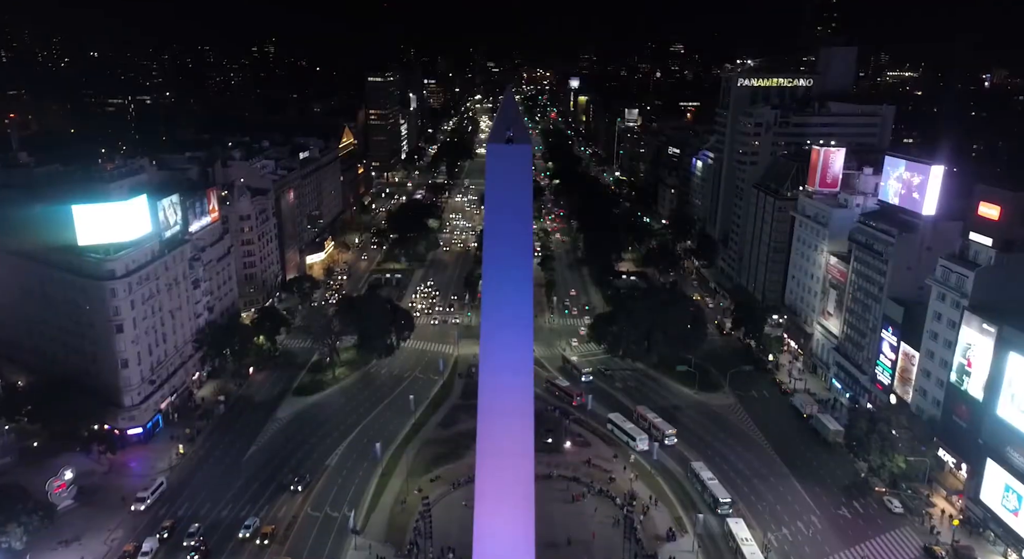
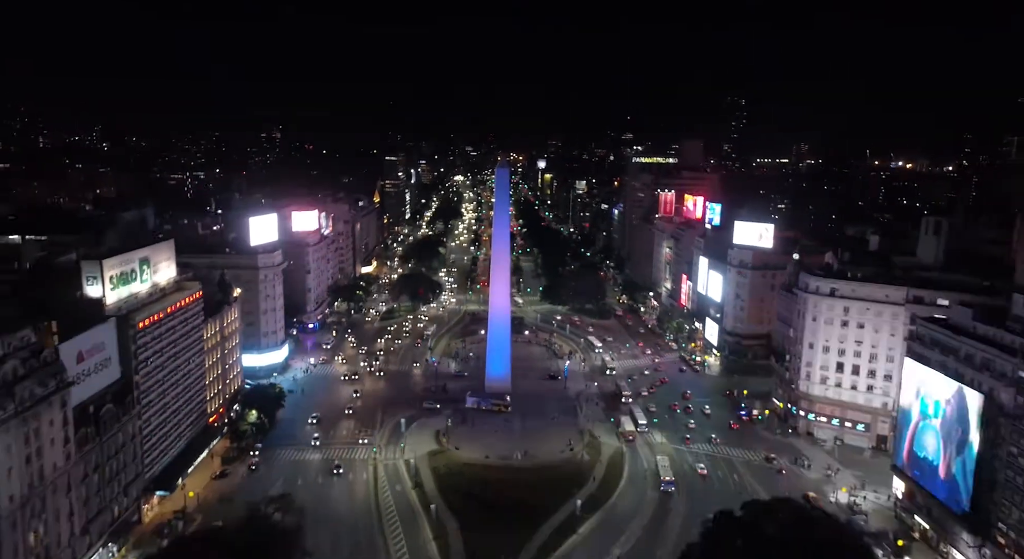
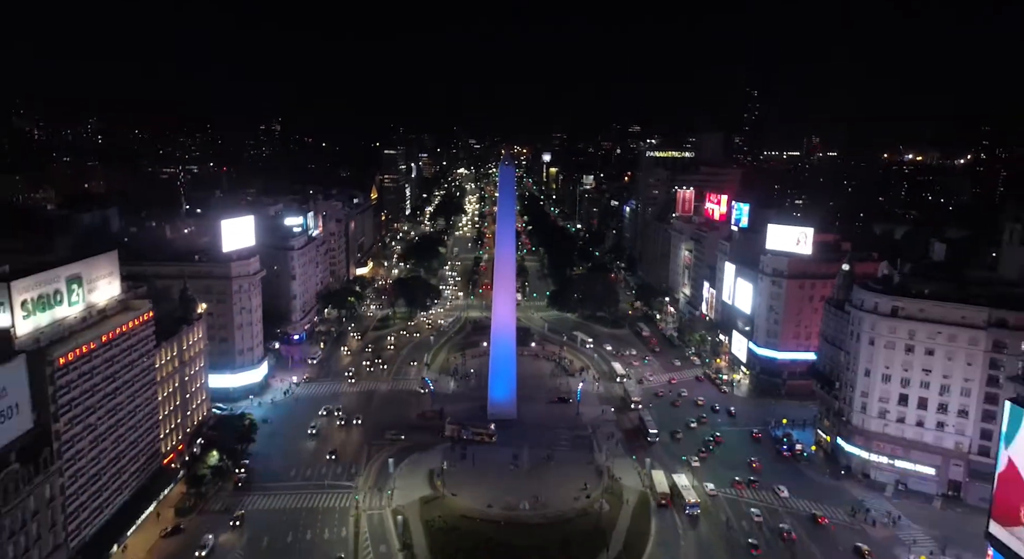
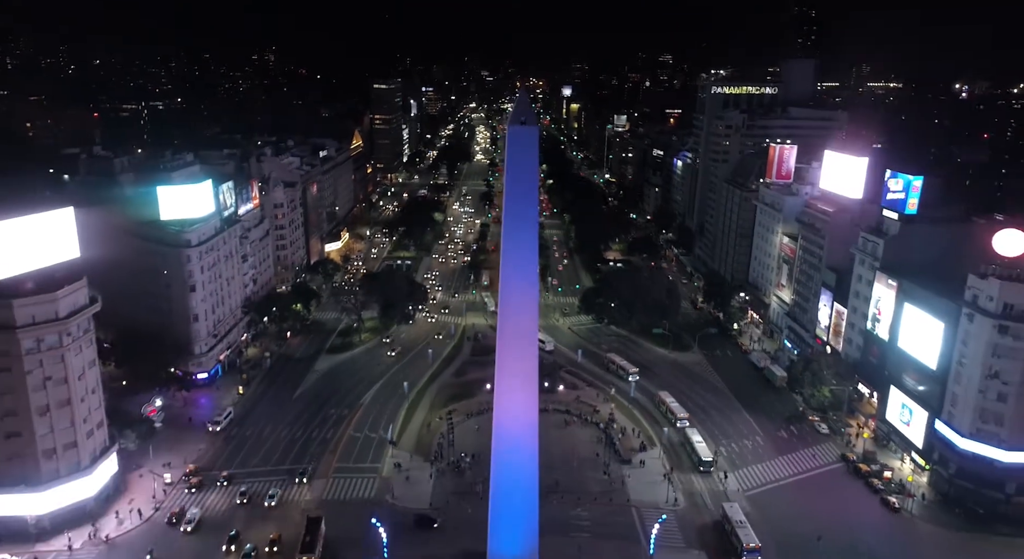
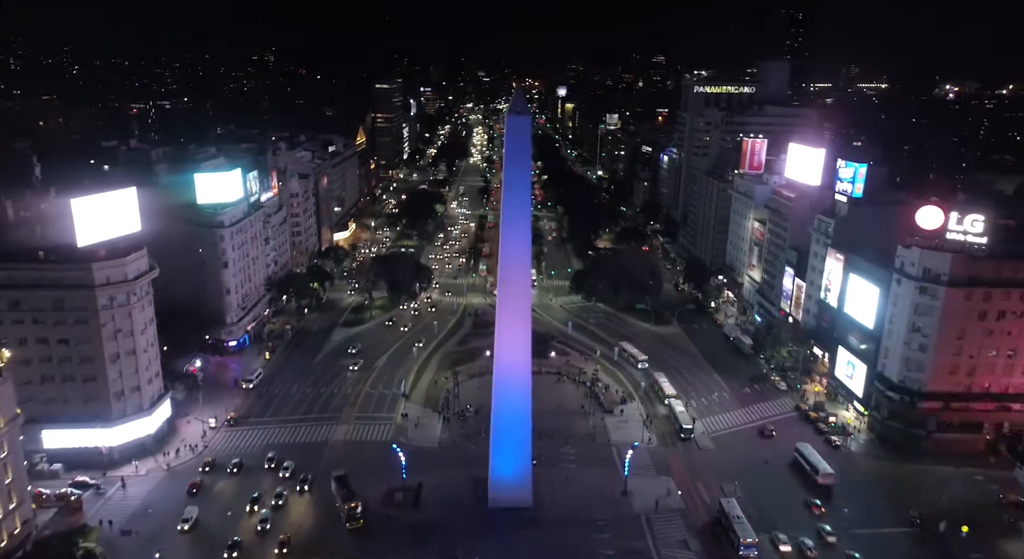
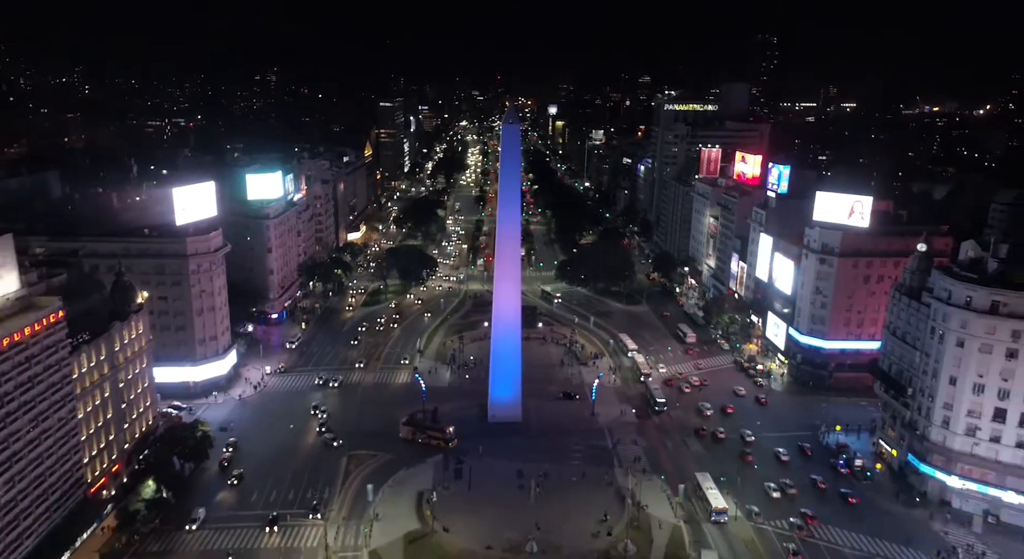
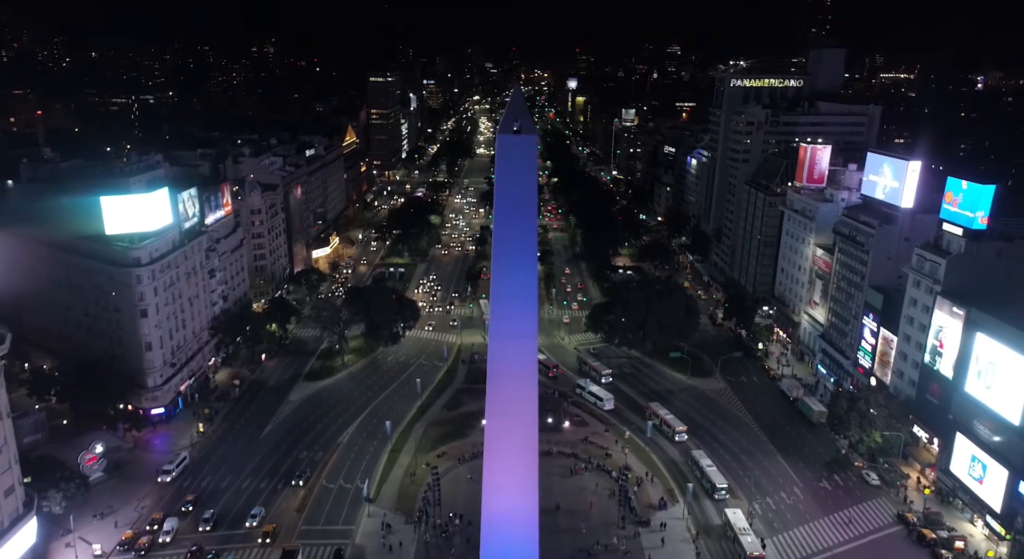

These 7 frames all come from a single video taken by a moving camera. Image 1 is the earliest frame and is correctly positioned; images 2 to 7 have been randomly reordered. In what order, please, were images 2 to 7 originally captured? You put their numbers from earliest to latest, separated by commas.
7, 4, 5, 6, 3, 2
